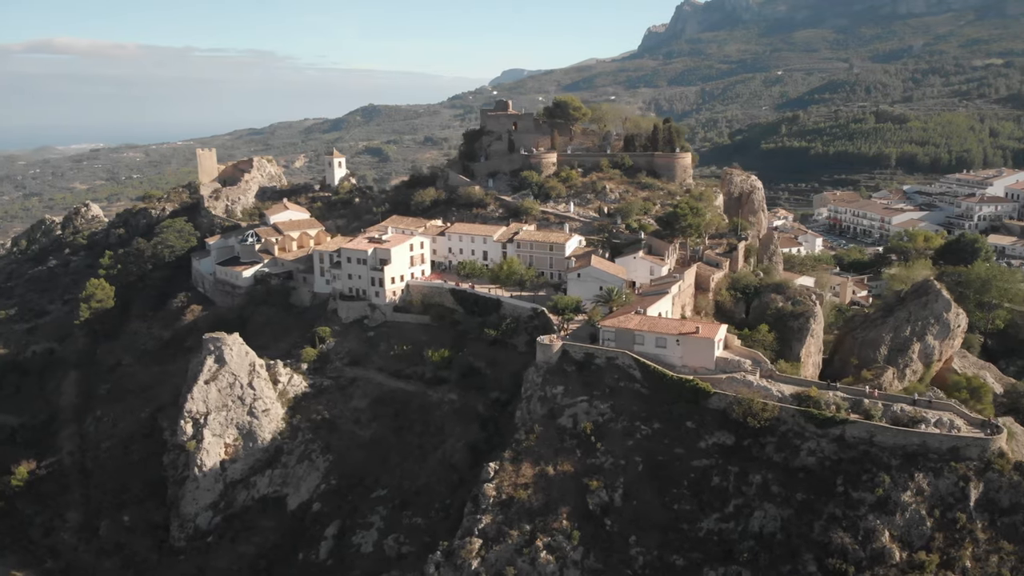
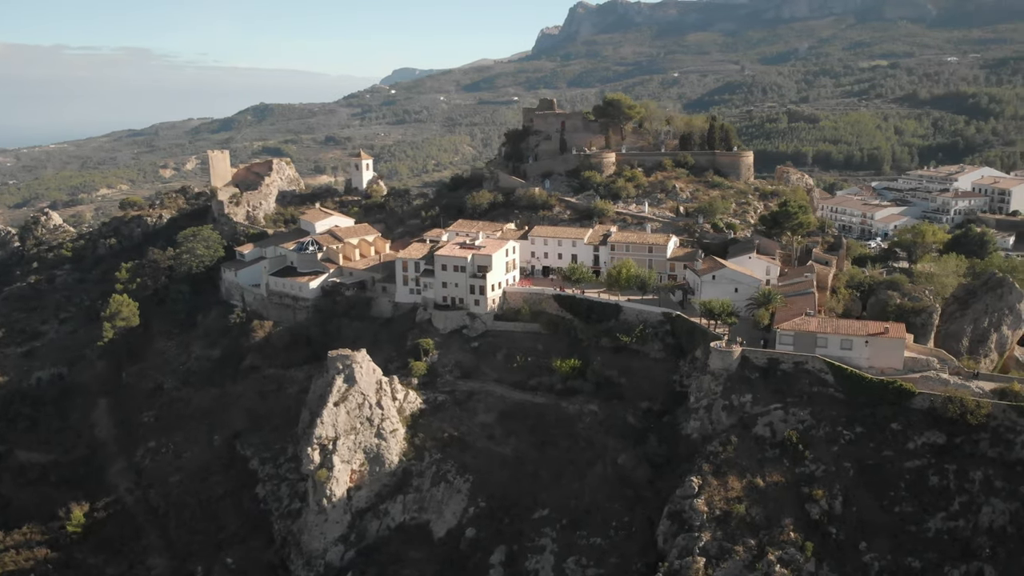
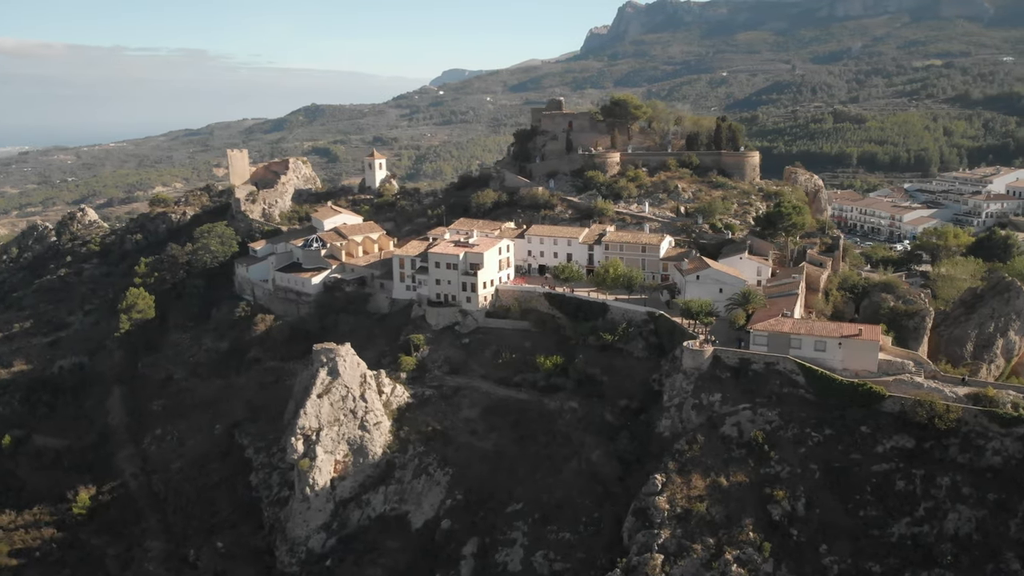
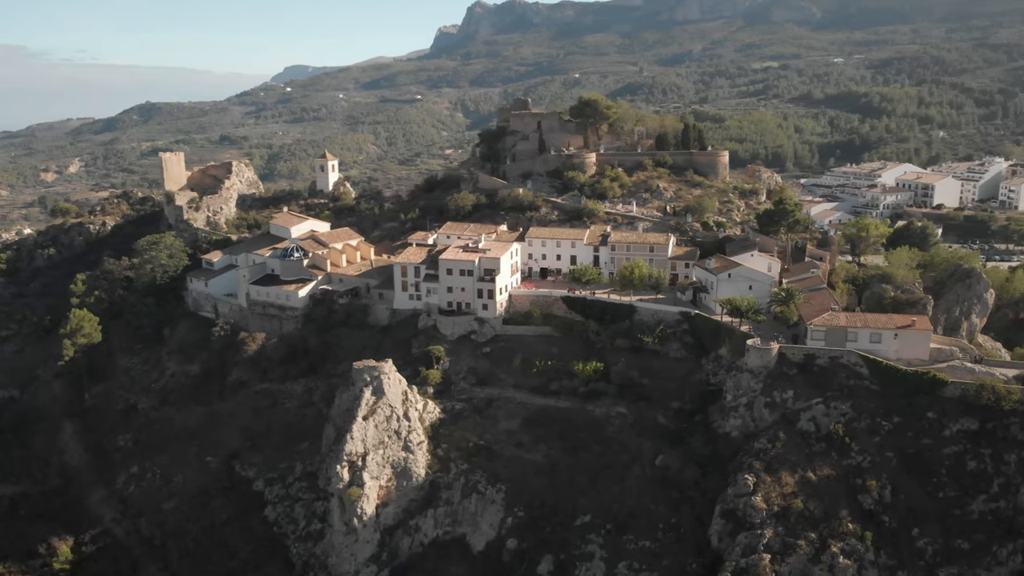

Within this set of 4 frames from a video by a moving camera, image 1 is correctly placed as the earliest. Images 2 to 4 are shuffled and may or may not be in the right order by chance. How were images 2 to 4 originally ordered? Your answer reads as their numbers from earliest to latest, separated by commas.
3, 2, 4
